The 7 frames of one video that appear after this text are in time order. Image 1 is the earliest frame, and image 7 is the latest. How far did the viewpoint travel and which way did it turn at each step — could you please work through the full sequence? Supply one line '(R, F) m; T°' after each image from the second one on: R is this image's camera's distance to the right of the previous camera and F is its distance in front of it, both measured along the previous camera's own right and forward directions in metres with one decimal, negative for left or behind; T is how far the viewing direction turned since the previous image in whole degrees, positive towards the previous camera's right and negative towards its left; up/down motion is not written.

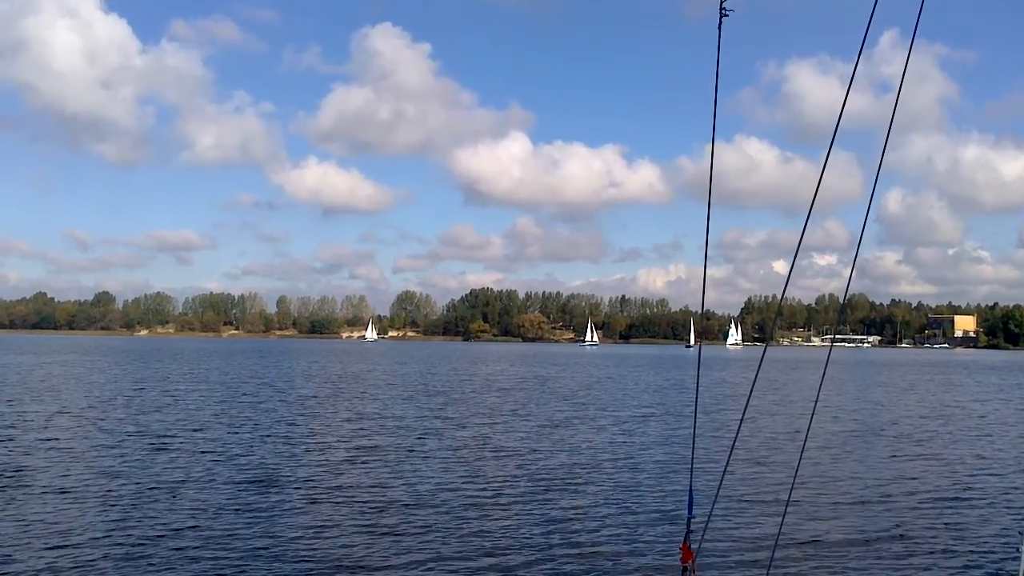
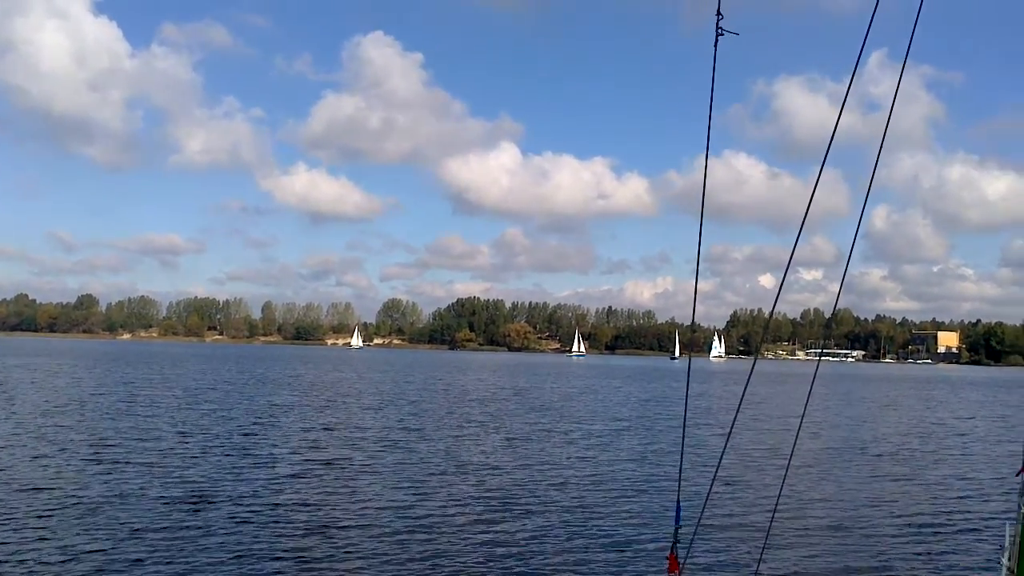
(+0.2, +0.5) m; +1°
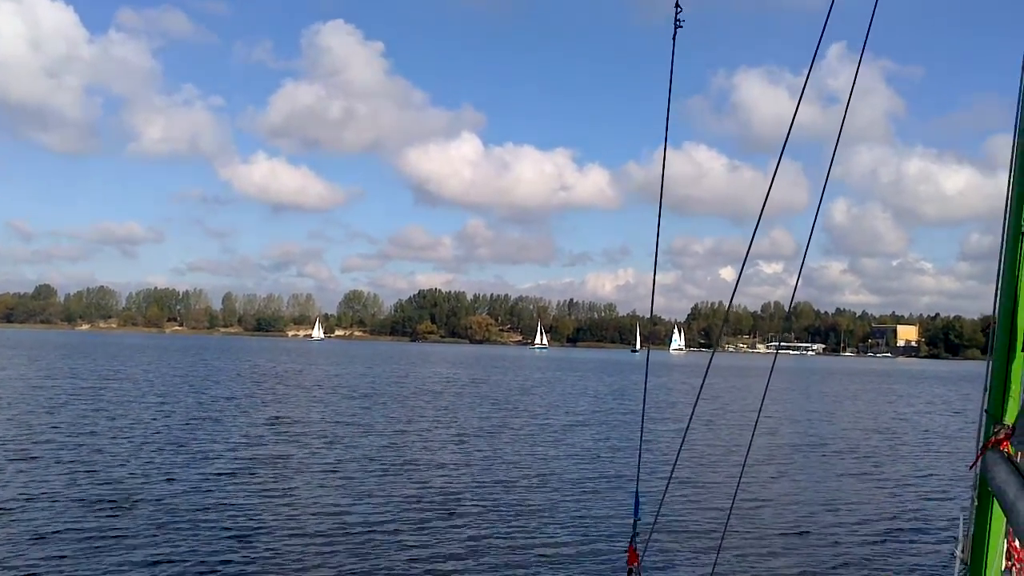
(+0.1, +0.3) m; +2°
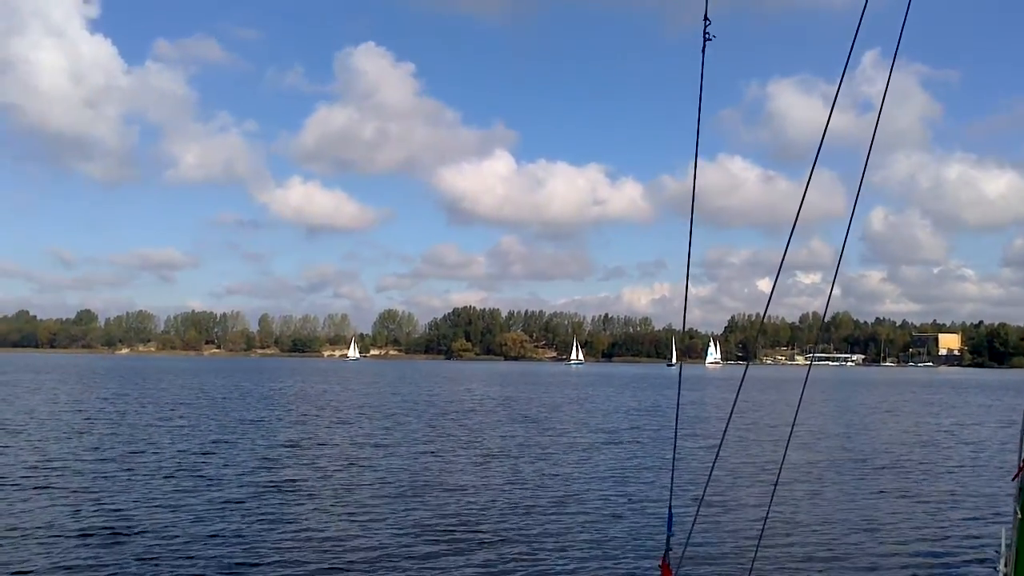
(+0.2, +0.4) m; -2°
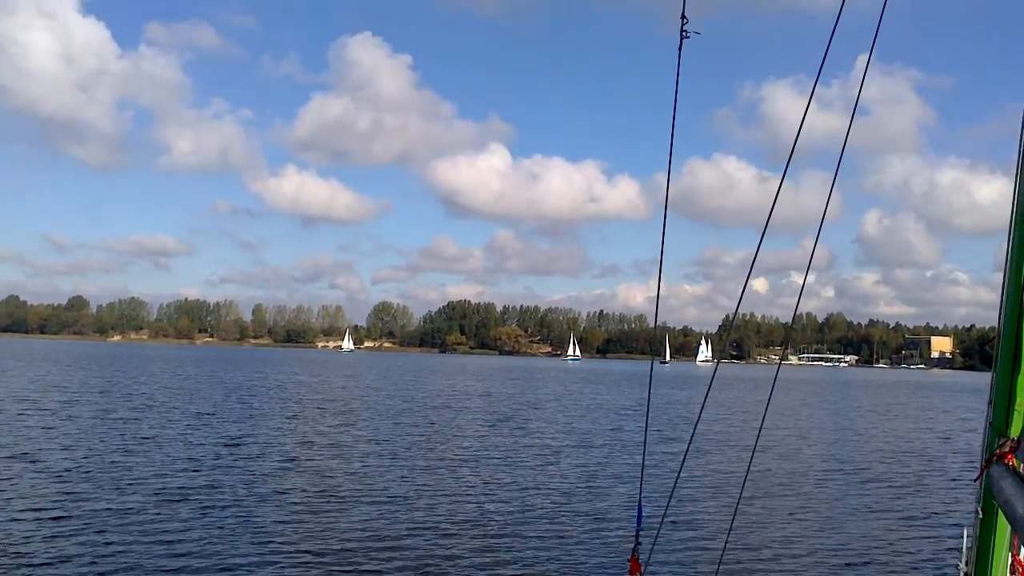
(+0.1, +0.4) m; 0°
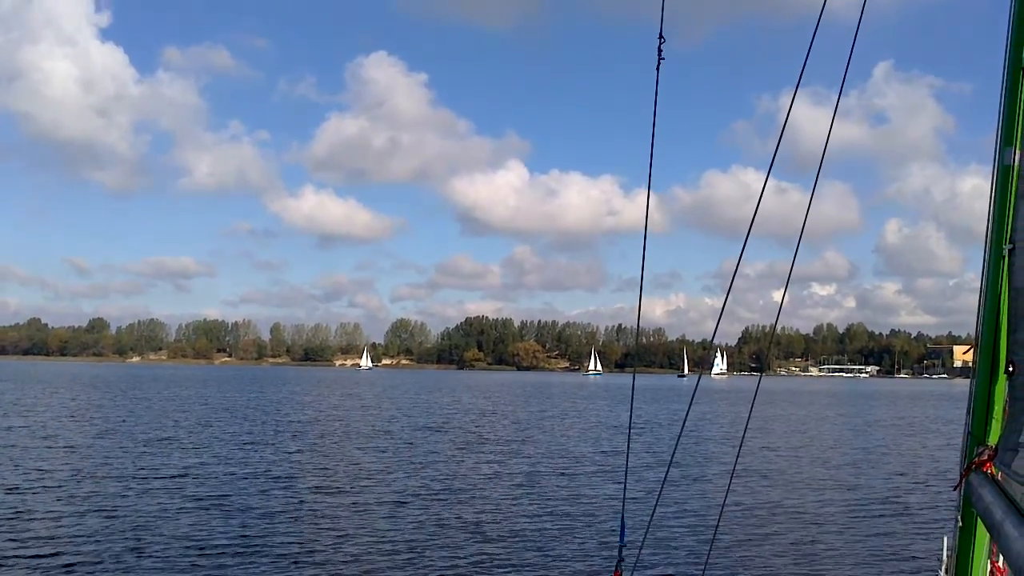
(+0.4, +0.7) m; -1°
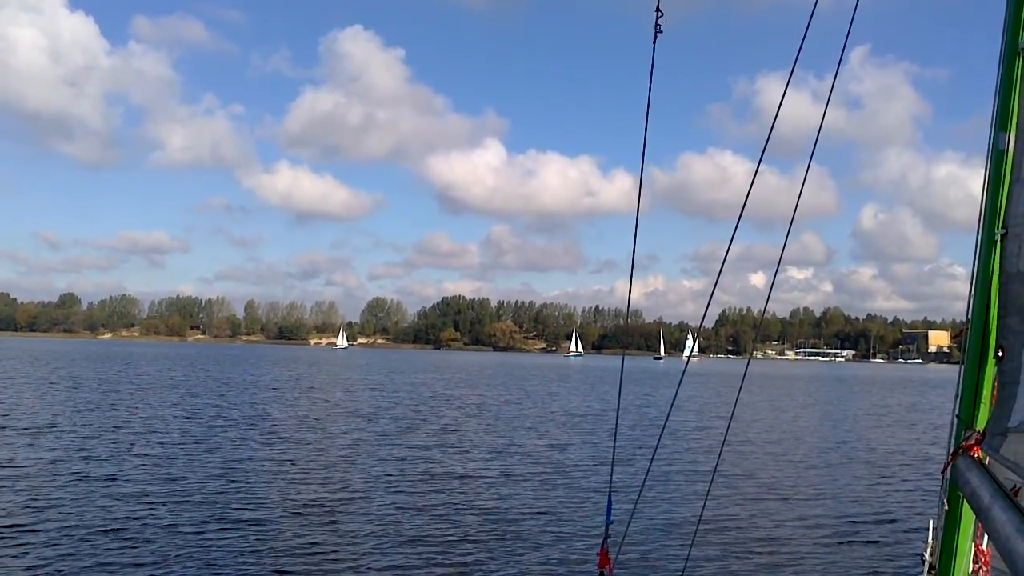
(+0.3, +1.3) m; +1°
